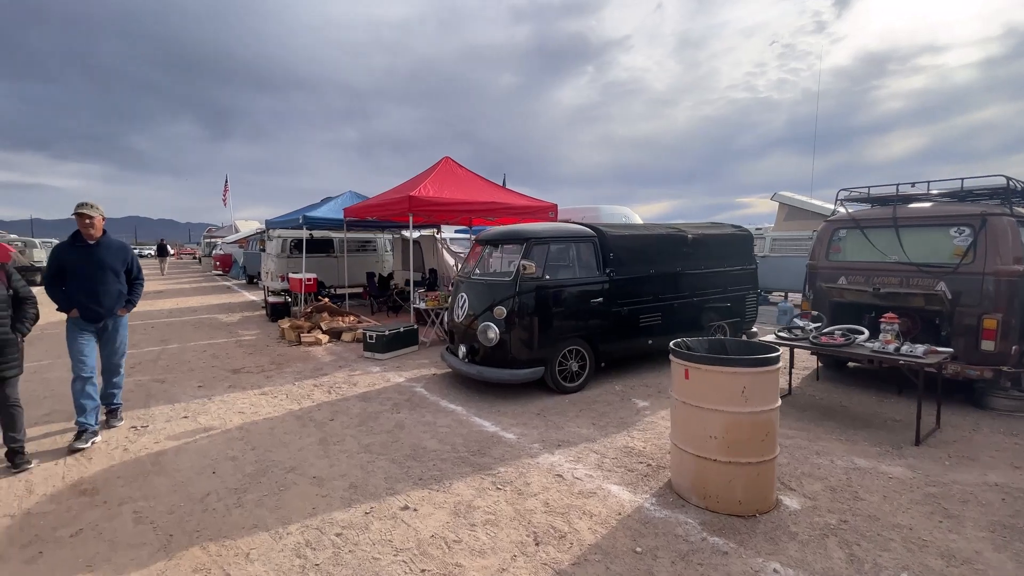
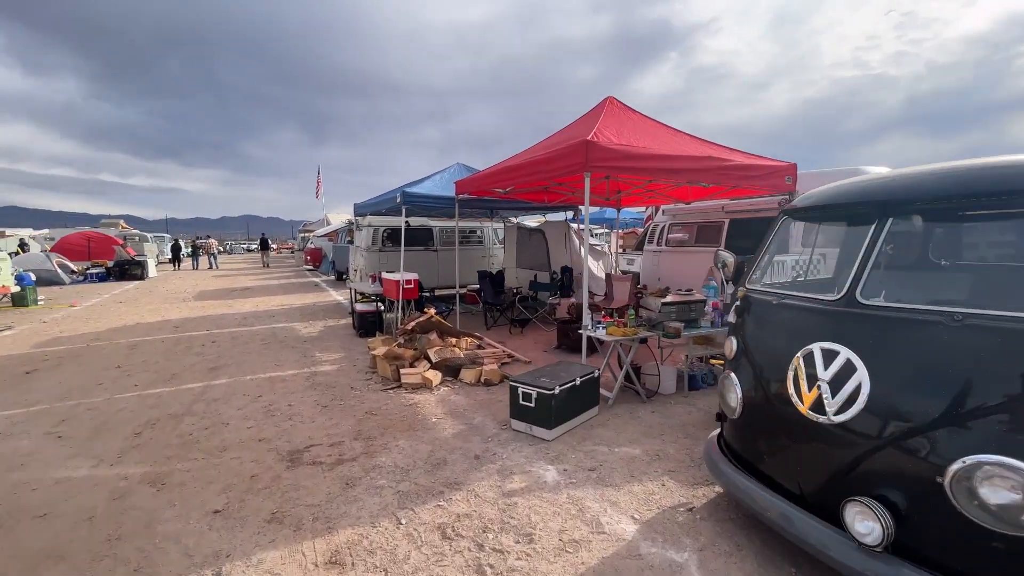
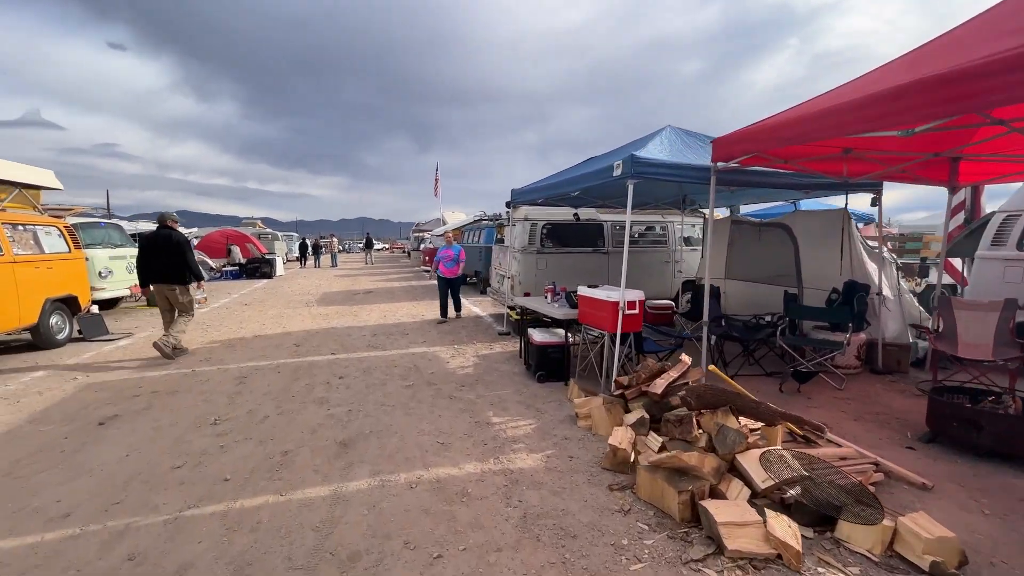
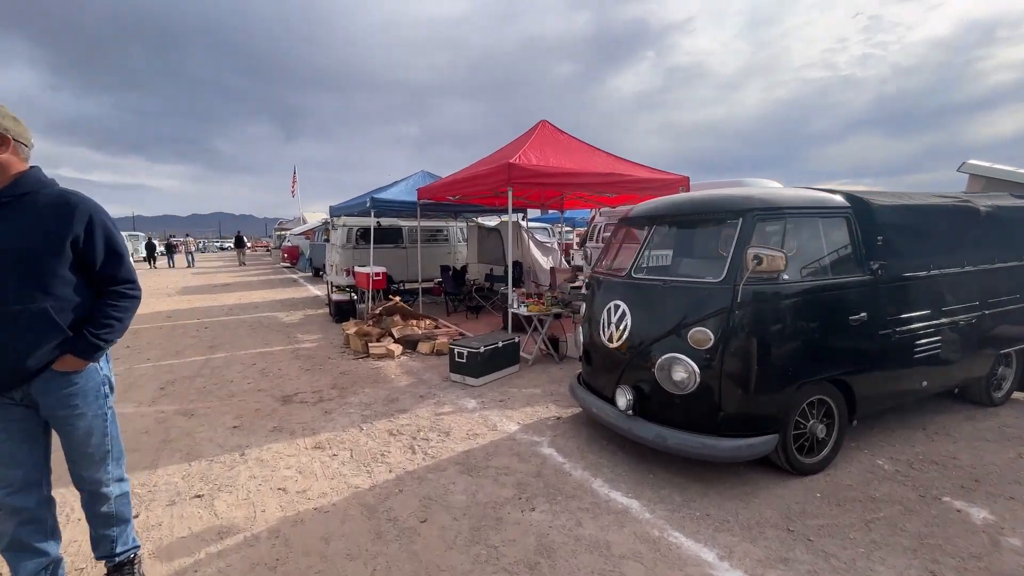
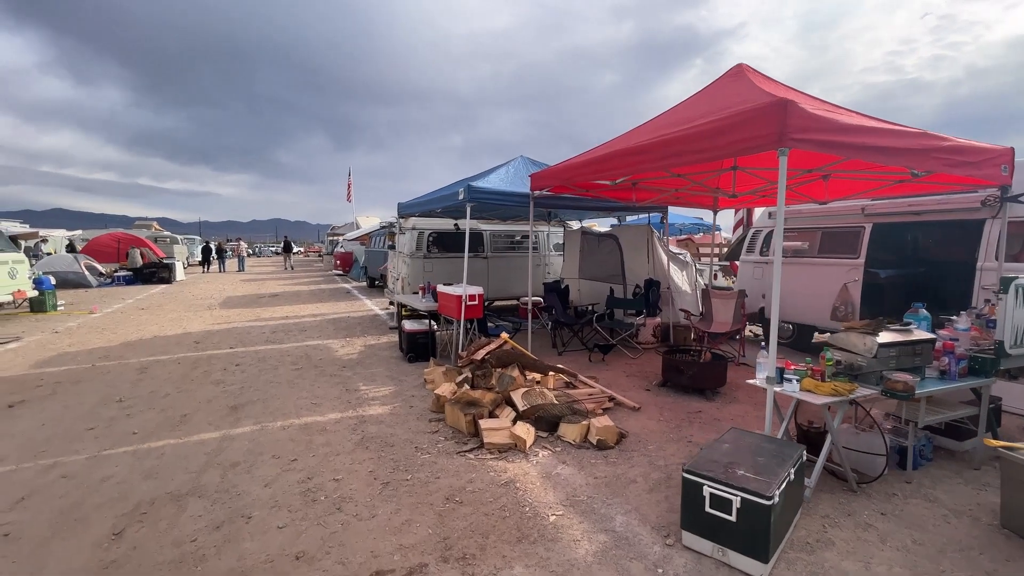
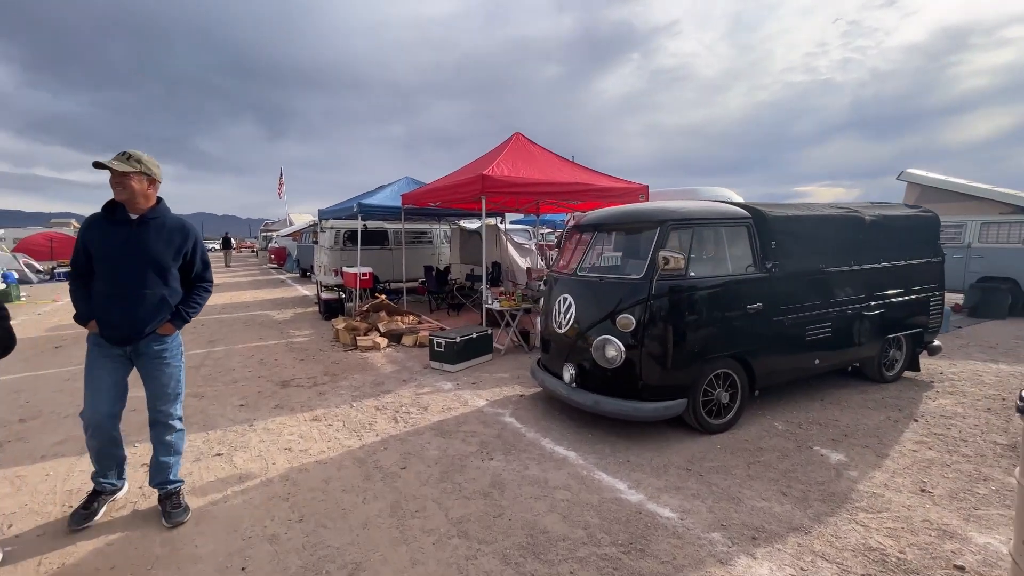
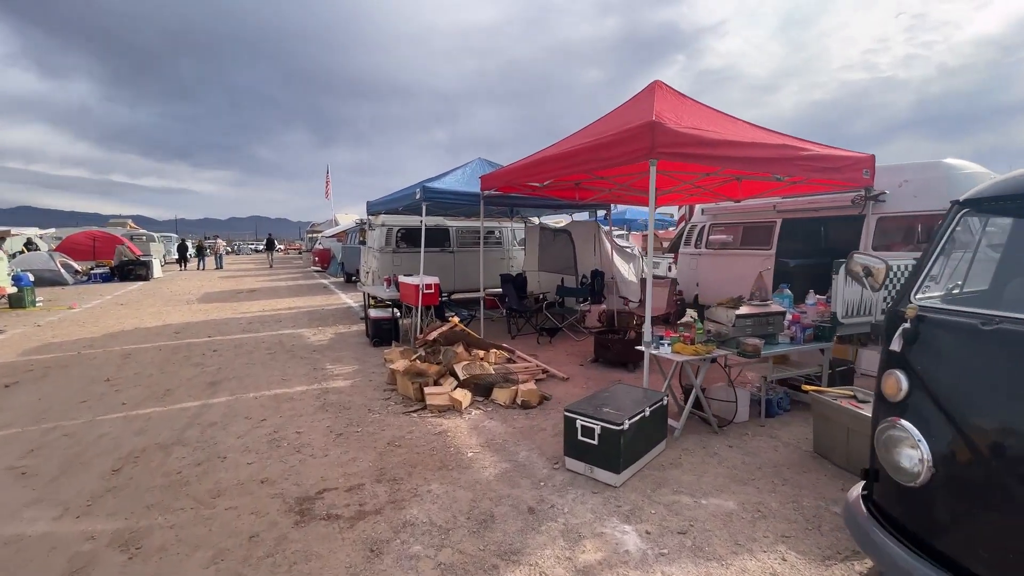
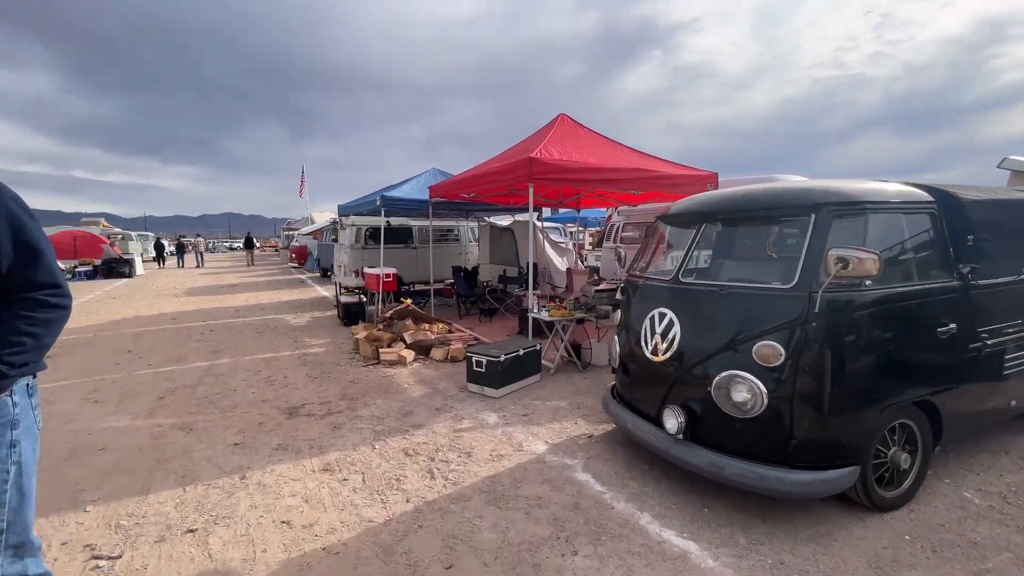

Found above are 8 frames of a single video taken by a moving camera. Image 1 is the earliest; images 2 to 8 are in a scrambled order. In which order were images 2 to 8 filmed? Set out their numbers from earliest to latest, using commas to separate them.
6, 4, 8, 2, 7, 5, 3
